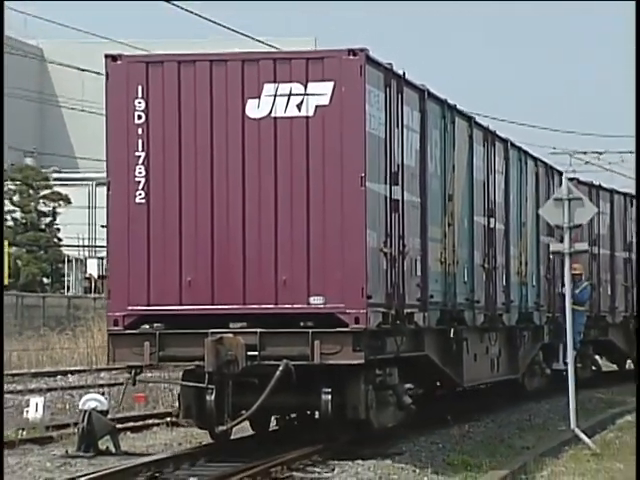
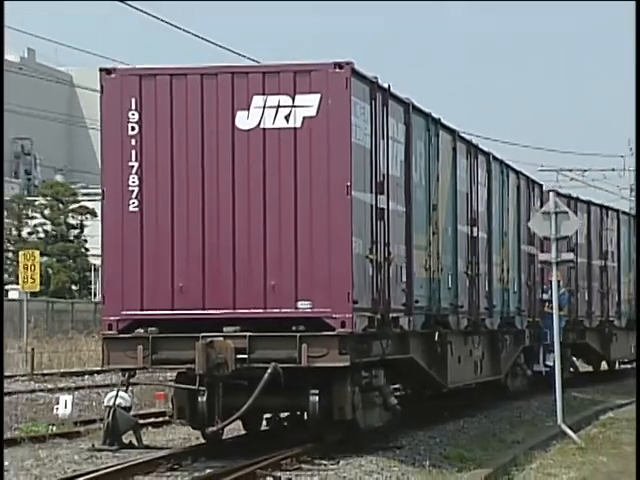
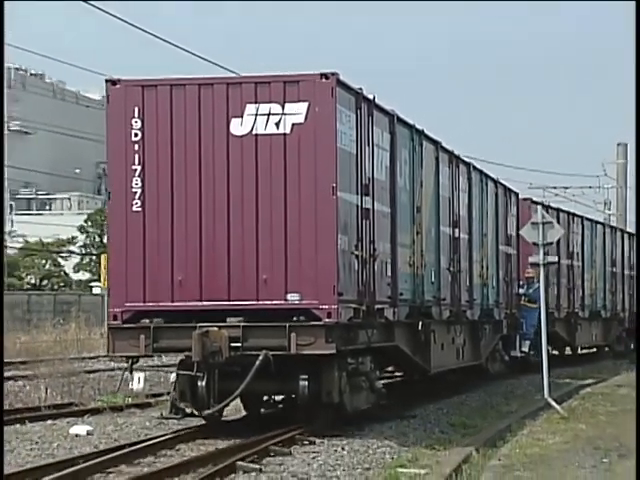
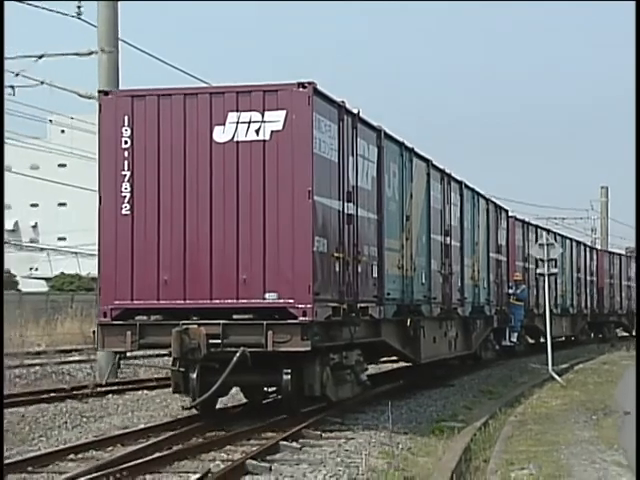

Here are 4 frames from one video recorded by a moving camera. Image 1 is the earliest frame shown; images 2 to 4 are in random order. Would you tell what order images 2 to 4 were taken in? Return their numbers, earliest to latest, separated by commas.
2, 3, 4
